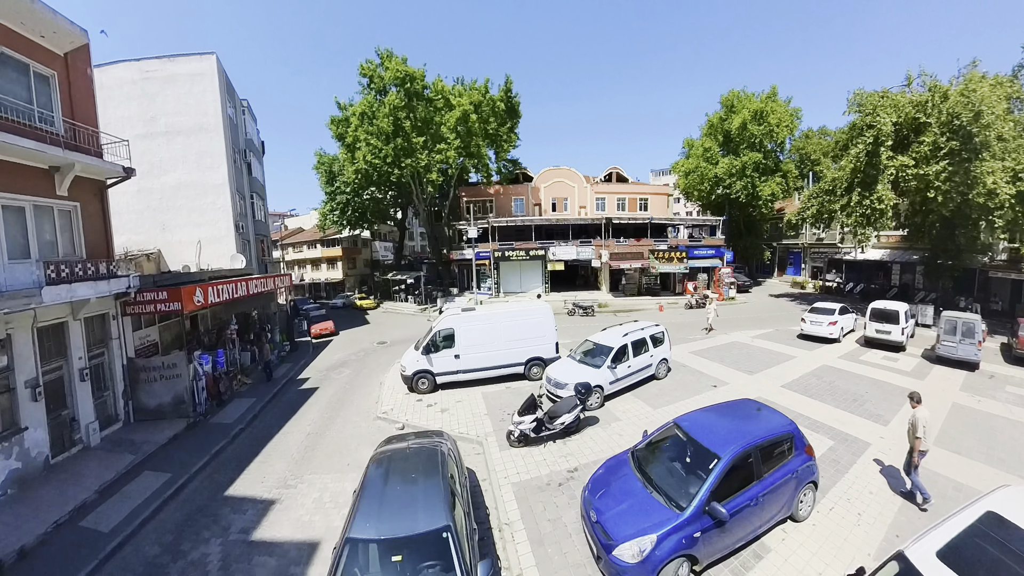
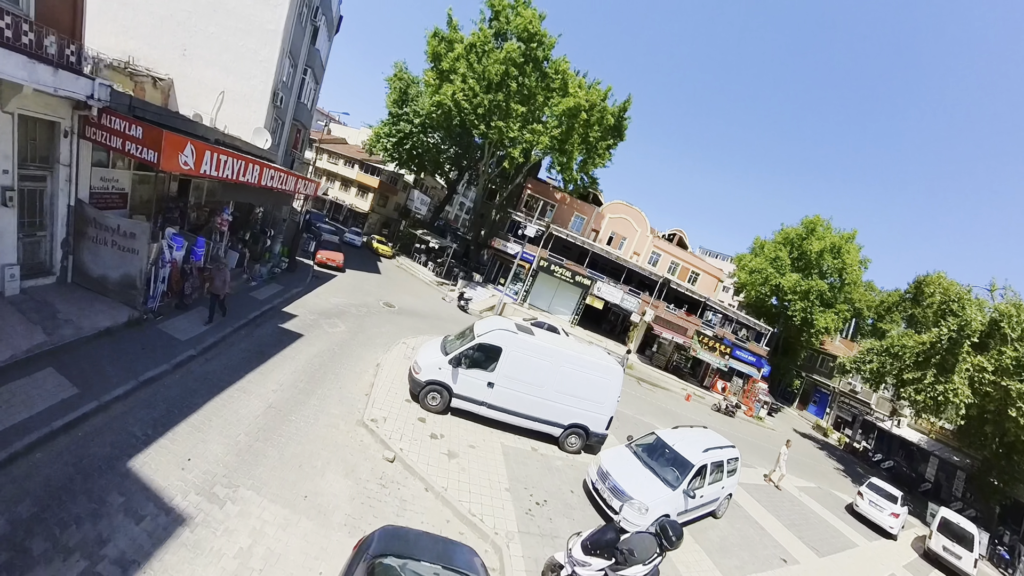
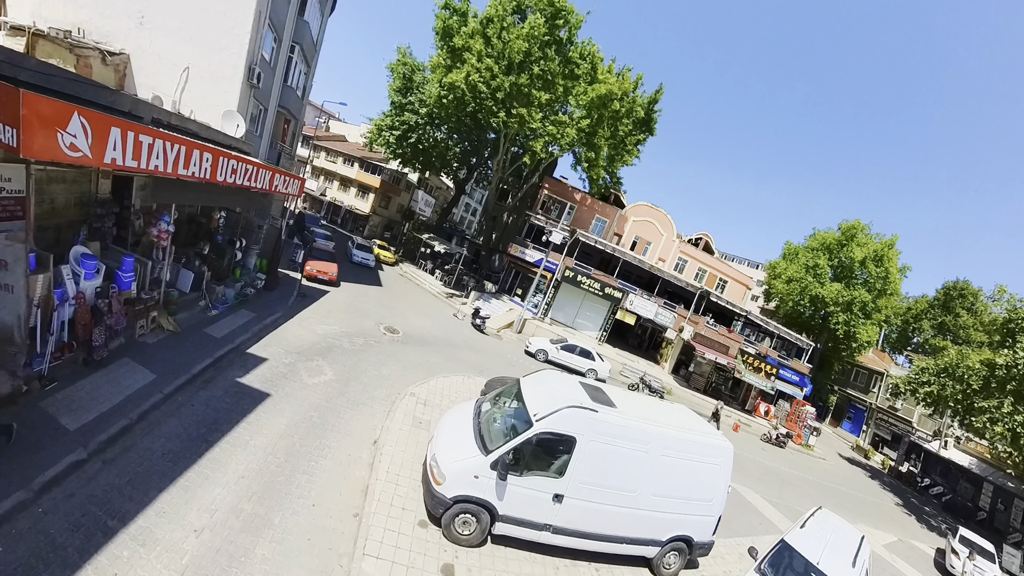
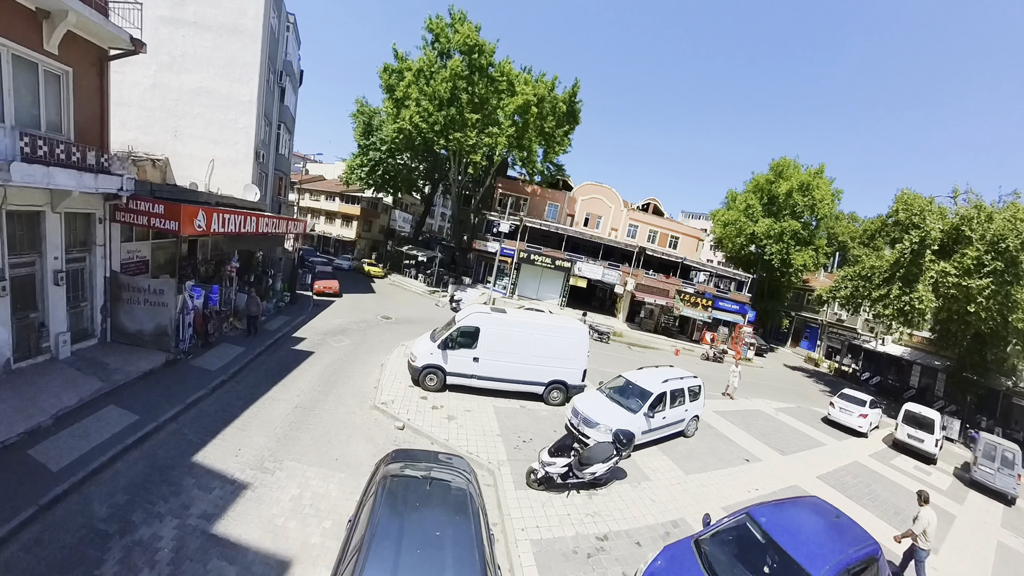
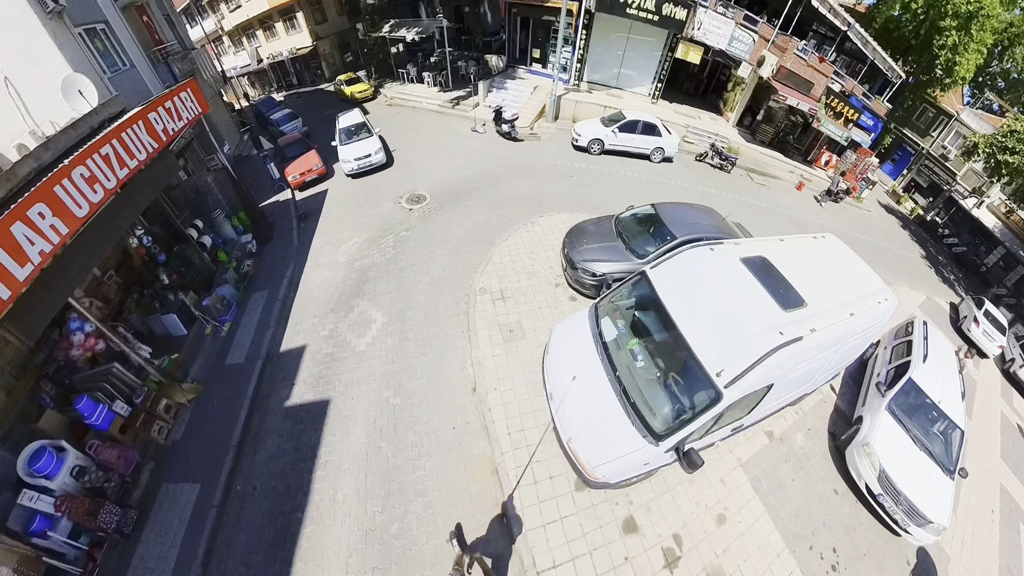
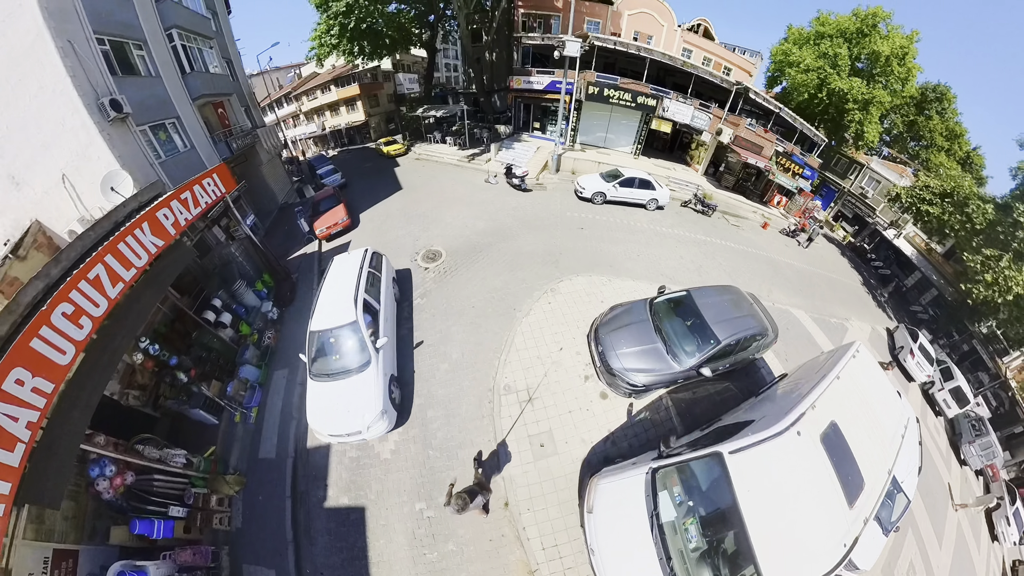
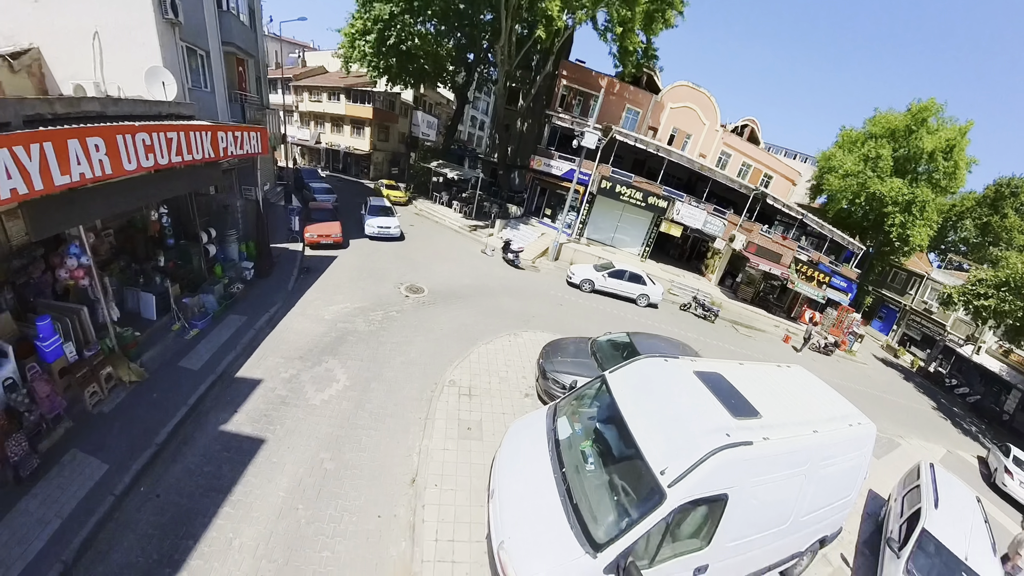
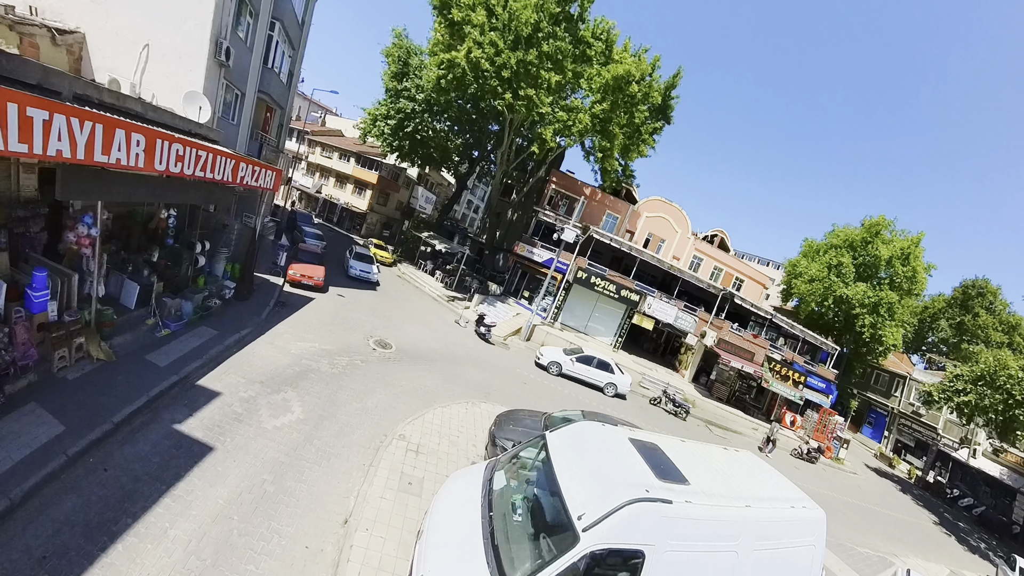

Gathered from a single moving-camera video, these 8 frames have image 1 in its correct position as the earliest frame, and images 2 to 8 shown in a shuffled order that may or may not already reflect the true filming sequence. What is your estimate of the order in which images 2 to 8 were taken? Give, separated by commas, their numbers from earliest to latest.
4, 2, 3, 8, 7, 5, 6
